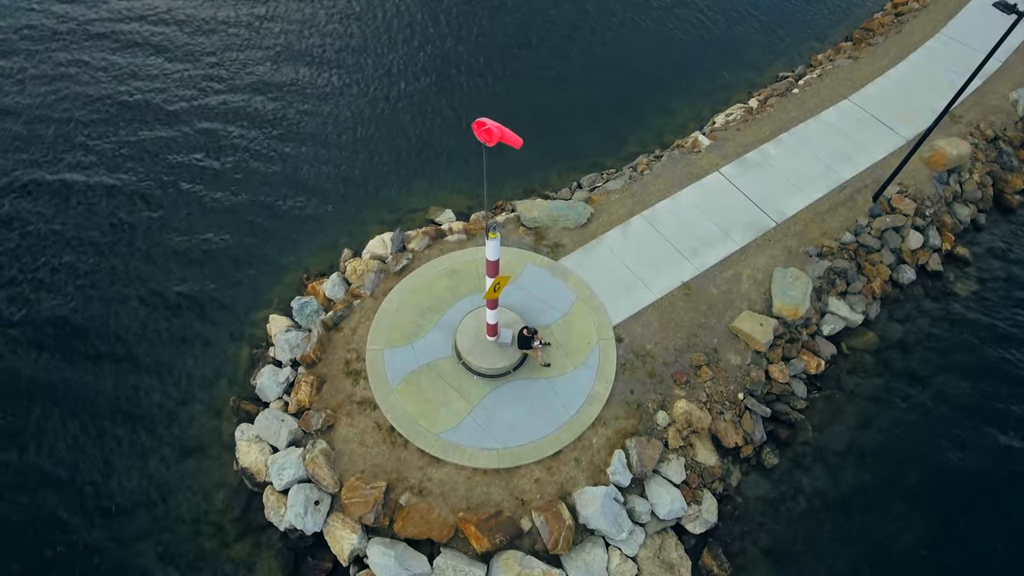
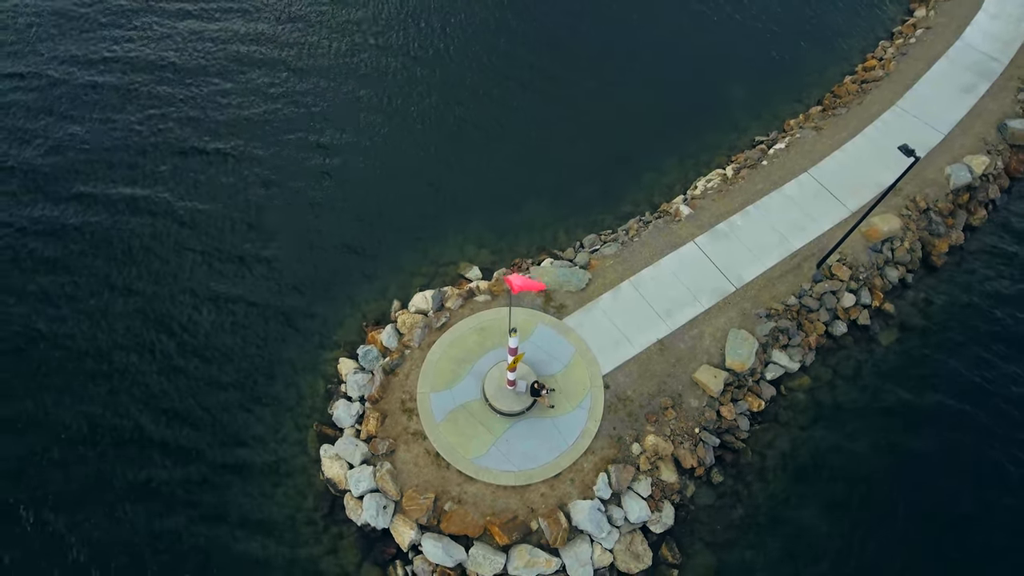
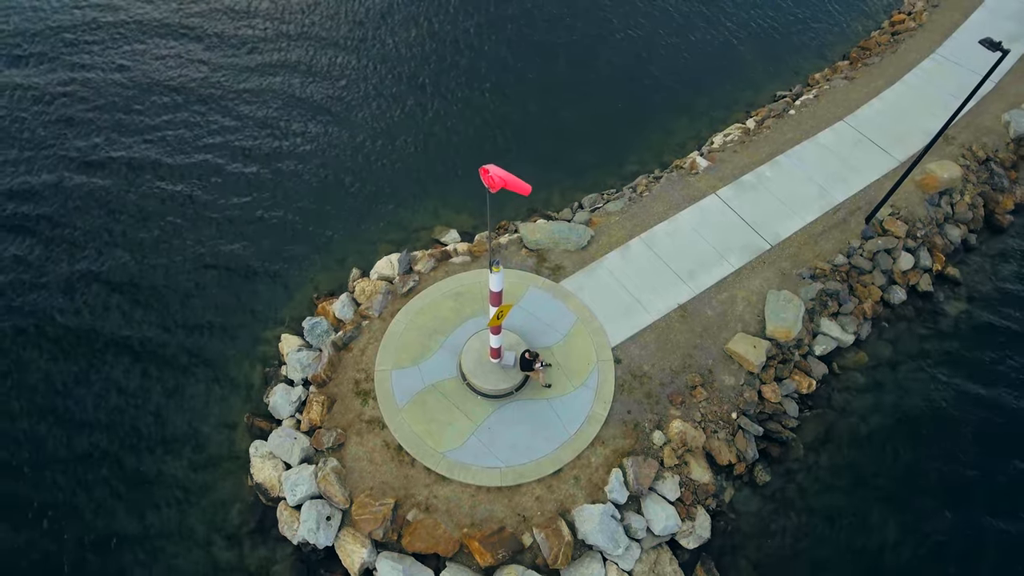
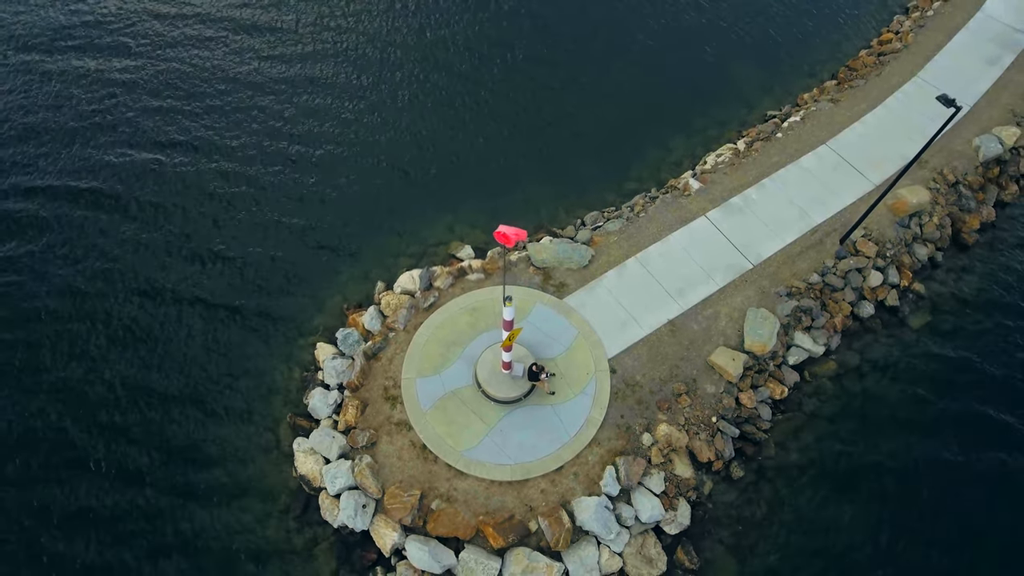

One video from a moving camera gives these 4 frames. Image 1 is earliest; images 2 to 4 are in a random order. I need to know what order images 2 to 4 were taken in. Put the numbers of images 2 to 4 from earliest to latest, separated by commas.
3, 4, 2
